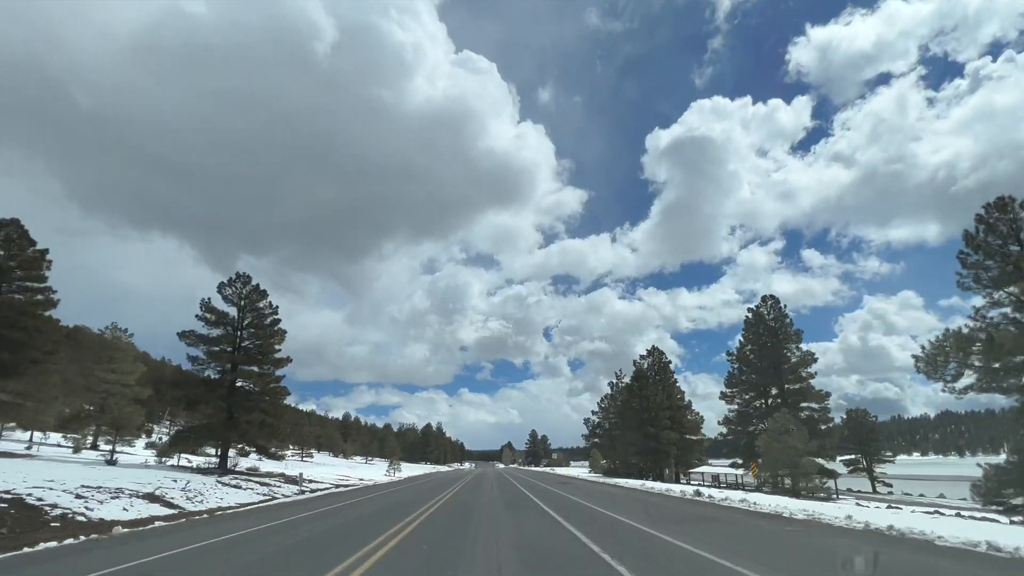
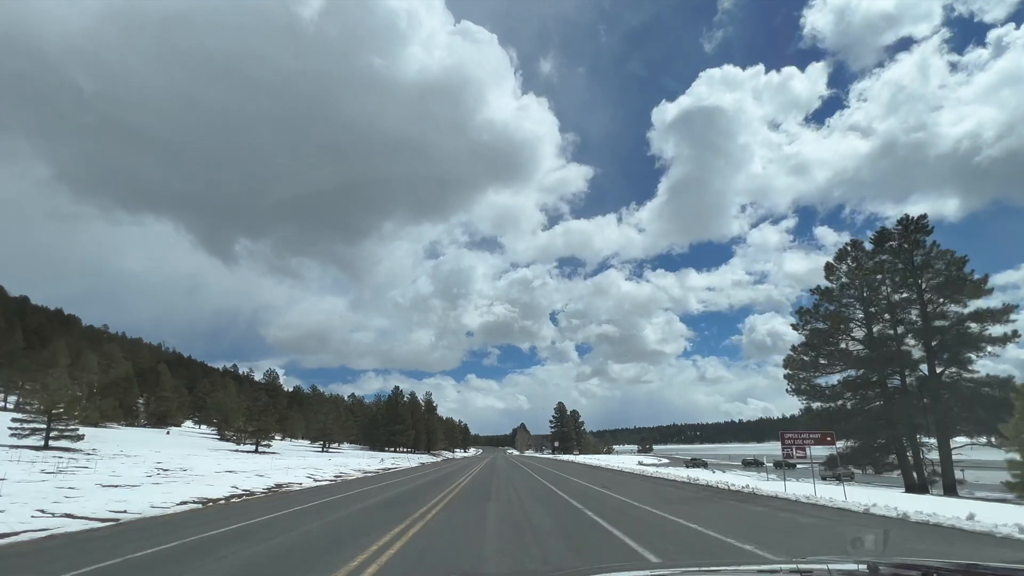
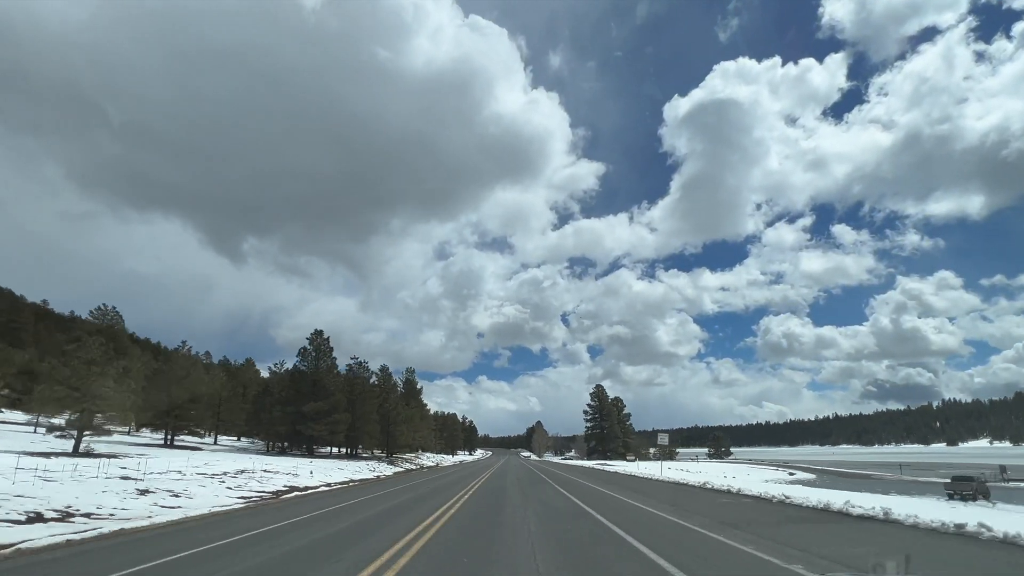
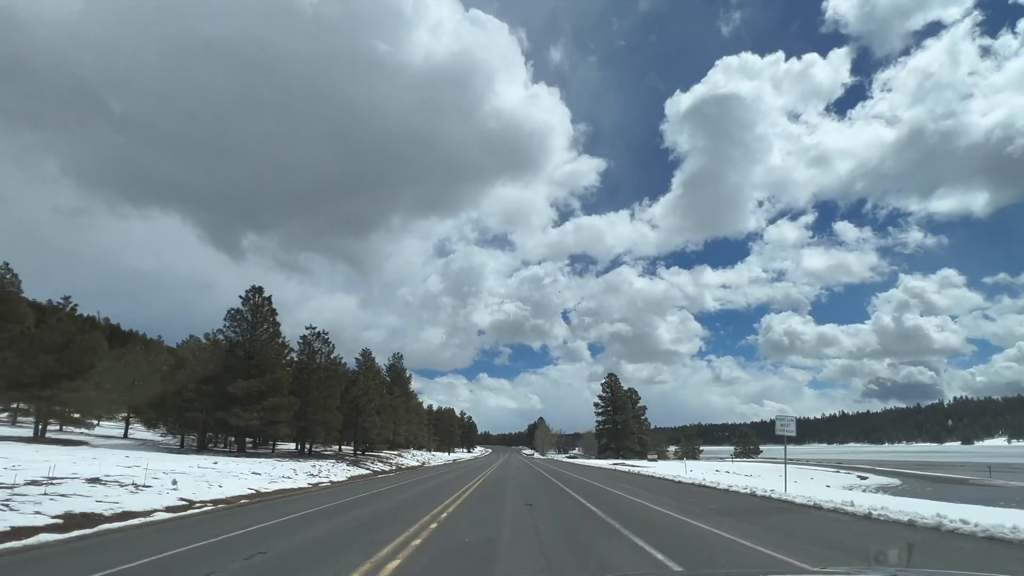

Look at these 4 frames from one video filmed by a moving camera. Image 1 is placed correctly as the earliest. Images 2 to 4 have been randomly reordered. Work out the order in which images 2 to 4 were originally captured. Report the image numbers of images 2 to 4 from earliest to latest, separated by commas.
2, 3, 4
